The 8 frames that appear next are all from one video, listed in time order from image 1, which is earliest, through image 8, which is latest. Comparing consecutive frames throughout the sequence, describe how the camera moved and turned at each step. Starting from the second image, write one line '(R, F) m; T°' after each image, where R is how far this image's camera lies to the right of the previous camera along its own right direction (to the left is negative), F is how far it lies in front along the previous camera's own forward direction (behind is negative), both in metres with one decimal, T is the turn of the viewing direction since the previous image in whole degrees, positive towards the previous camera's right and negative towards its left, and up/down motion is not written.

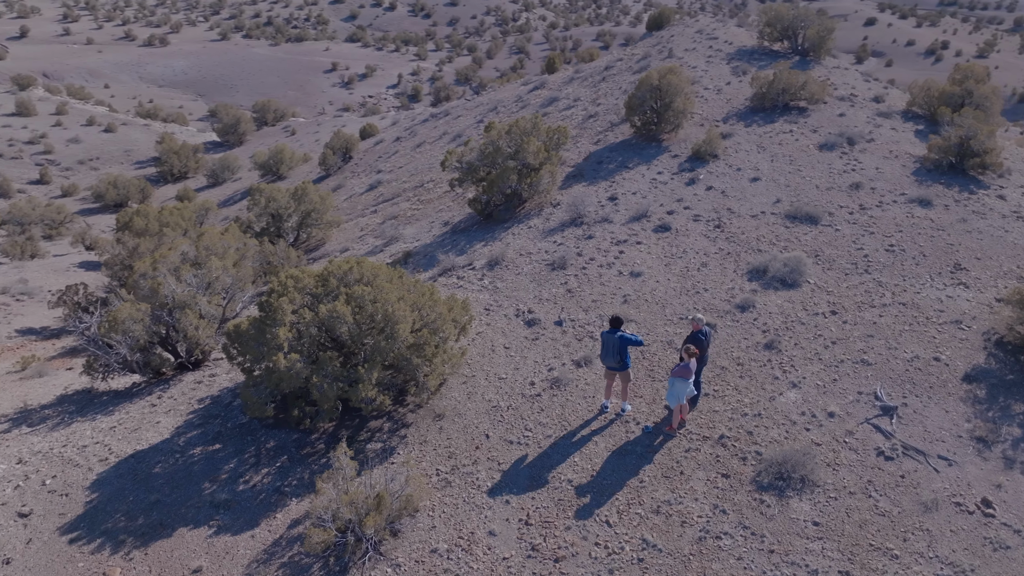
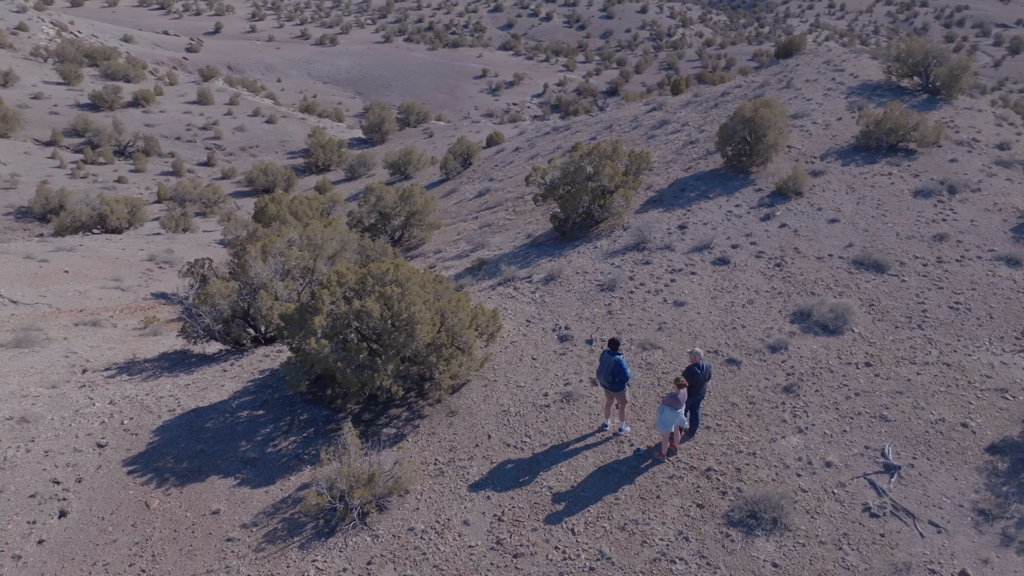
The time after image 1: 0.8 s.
(+1.1, -0.4) m; -10°
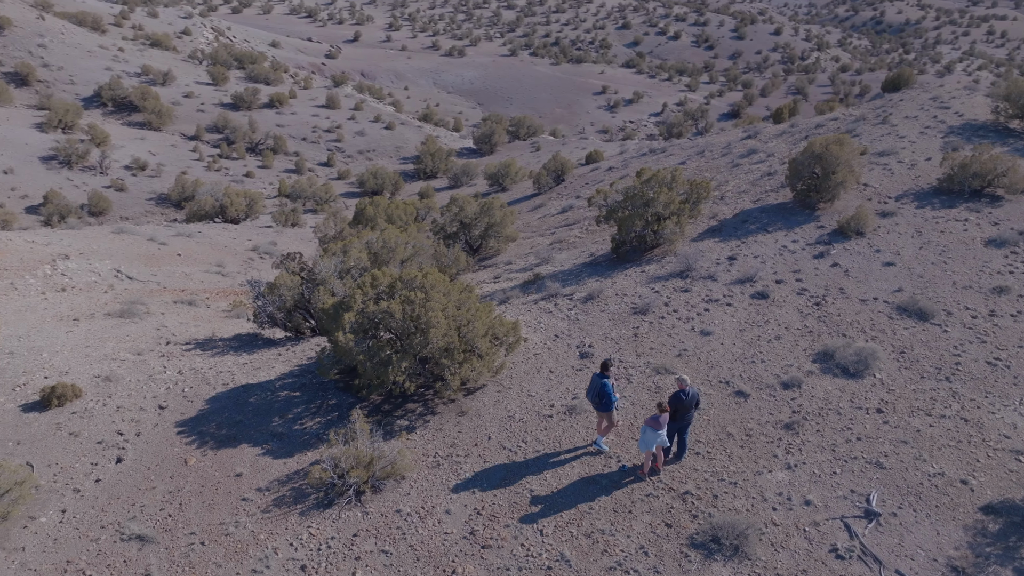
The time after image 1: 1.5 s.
(+1.0, -0.5) m; -9°
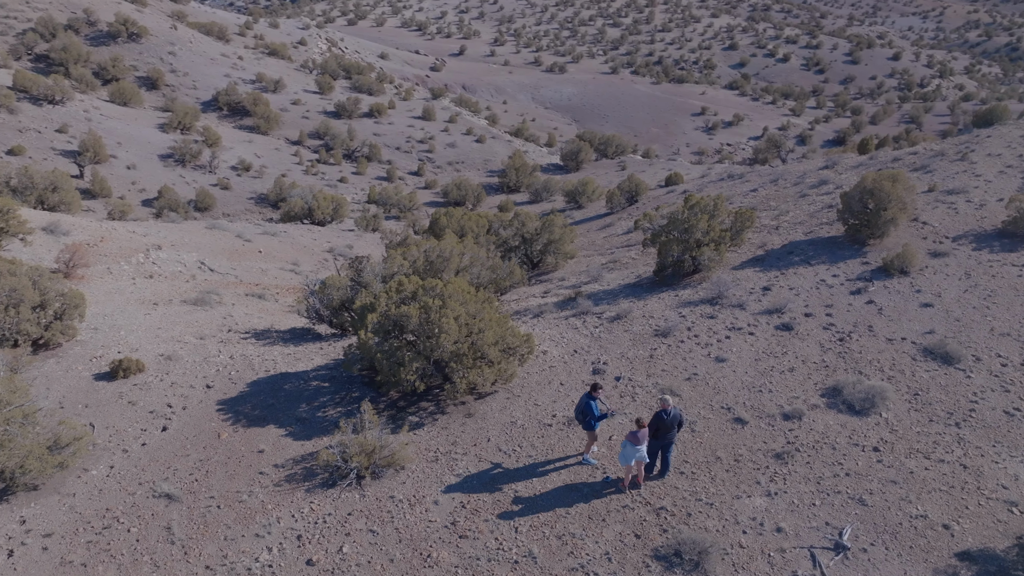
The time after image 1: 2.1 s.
(+0.9, -0.5) m; -7°
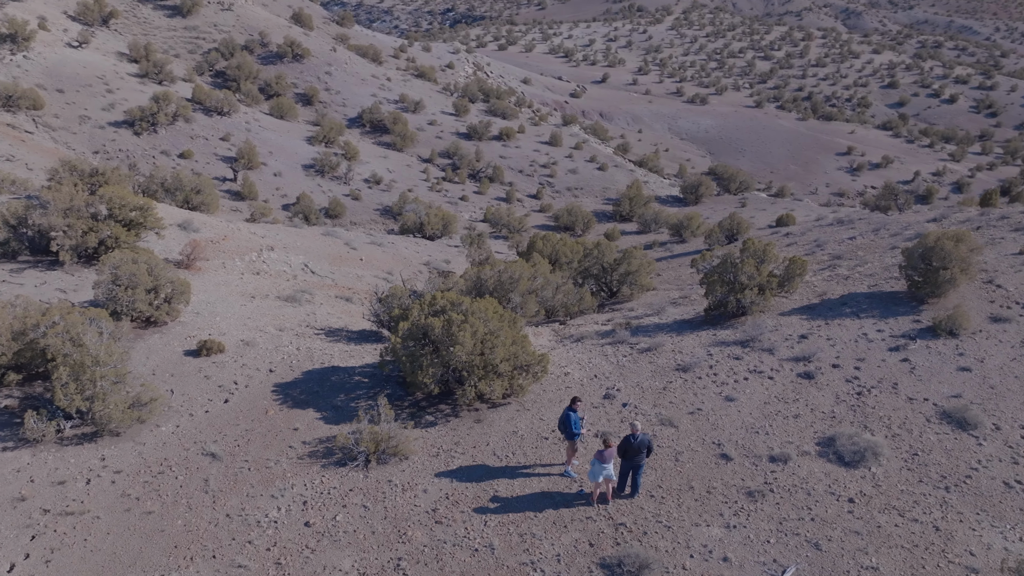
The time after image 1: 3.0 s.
(+1.5, -0.8) m; -10°
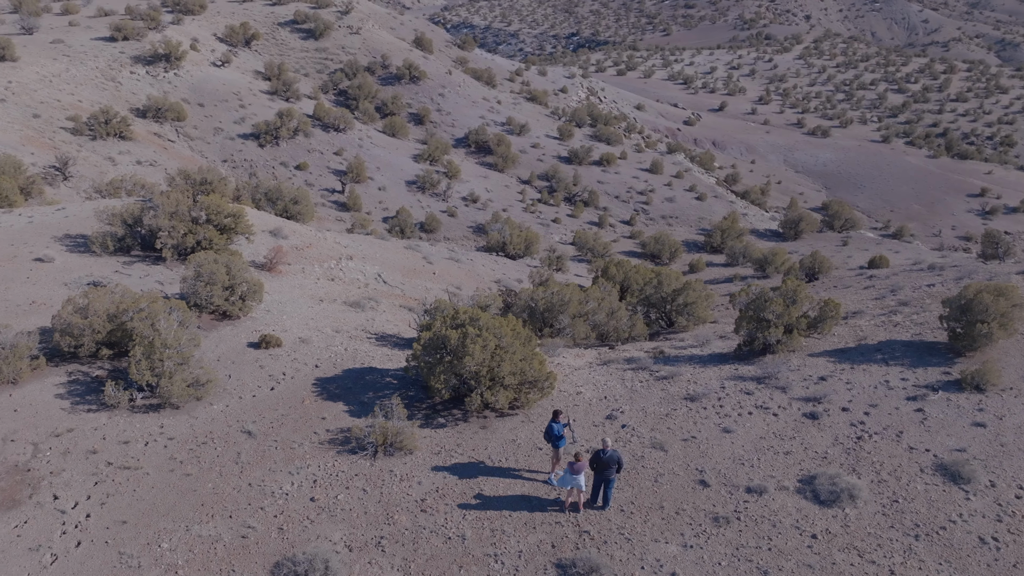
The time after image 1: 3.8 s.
(+1.4, -0.8) m; -9°
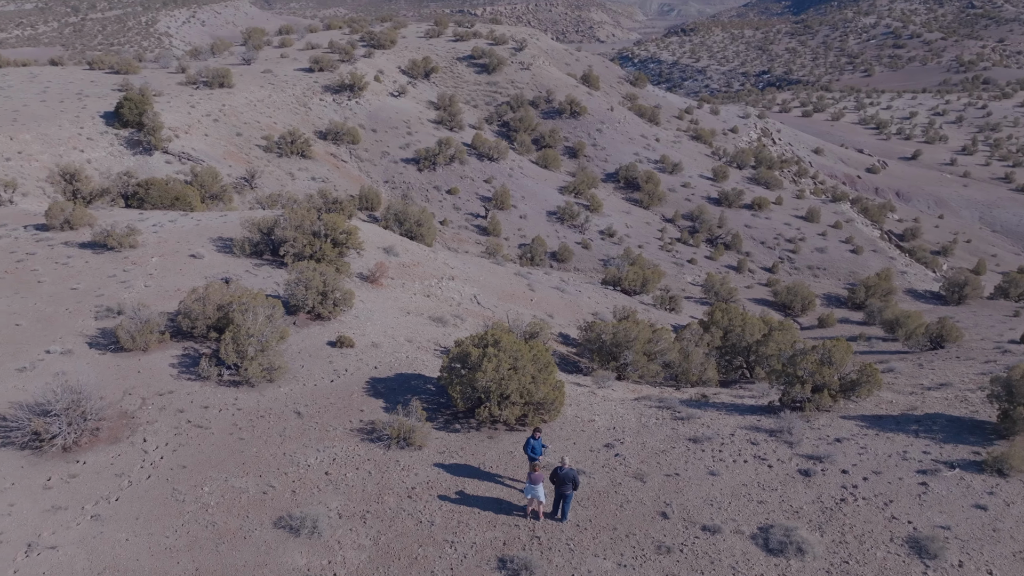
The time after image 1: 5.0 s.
(+2.4, -1.0) m; -13°
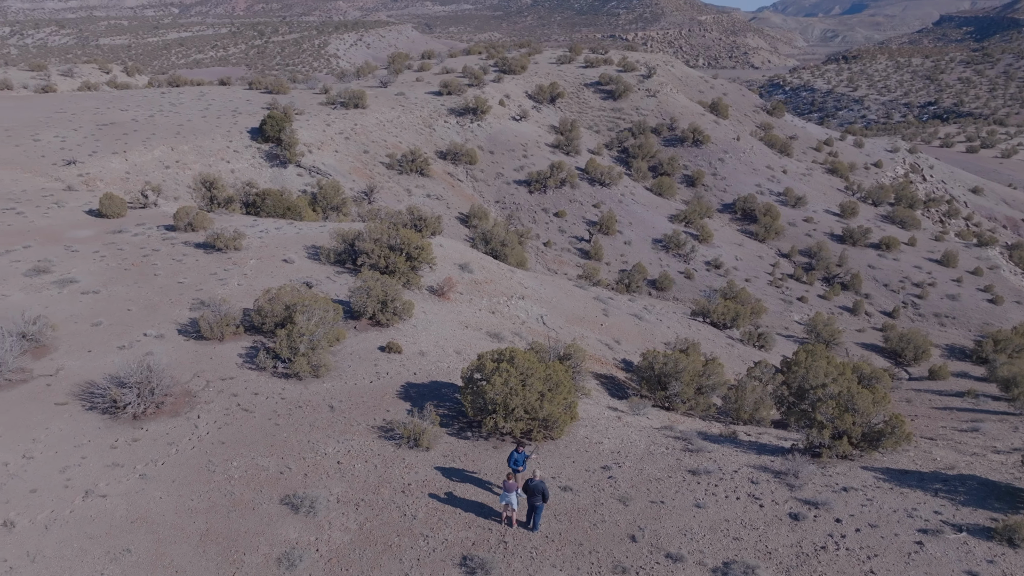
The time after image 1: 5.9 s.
(+2.0, -0.5) m; -11°
